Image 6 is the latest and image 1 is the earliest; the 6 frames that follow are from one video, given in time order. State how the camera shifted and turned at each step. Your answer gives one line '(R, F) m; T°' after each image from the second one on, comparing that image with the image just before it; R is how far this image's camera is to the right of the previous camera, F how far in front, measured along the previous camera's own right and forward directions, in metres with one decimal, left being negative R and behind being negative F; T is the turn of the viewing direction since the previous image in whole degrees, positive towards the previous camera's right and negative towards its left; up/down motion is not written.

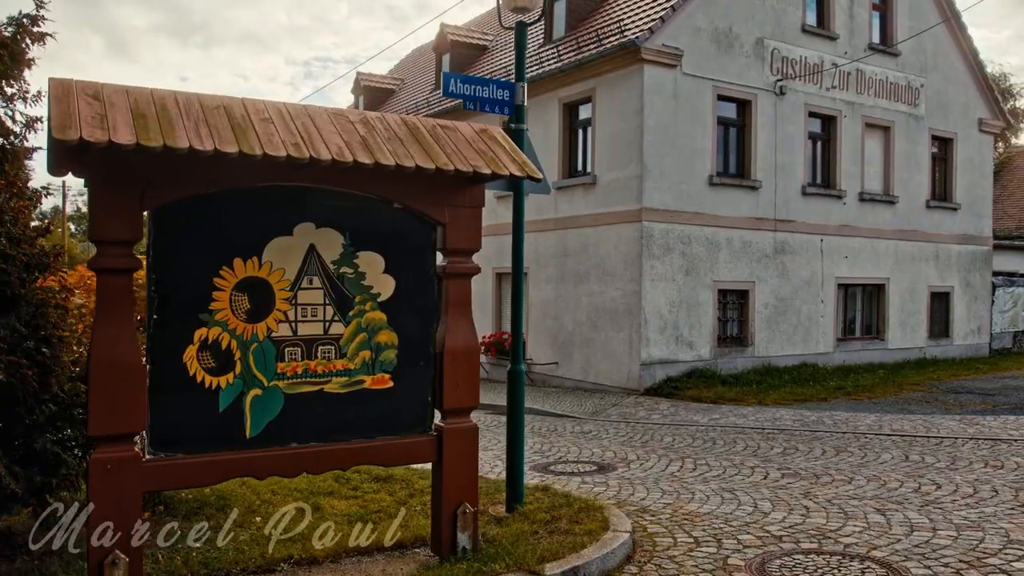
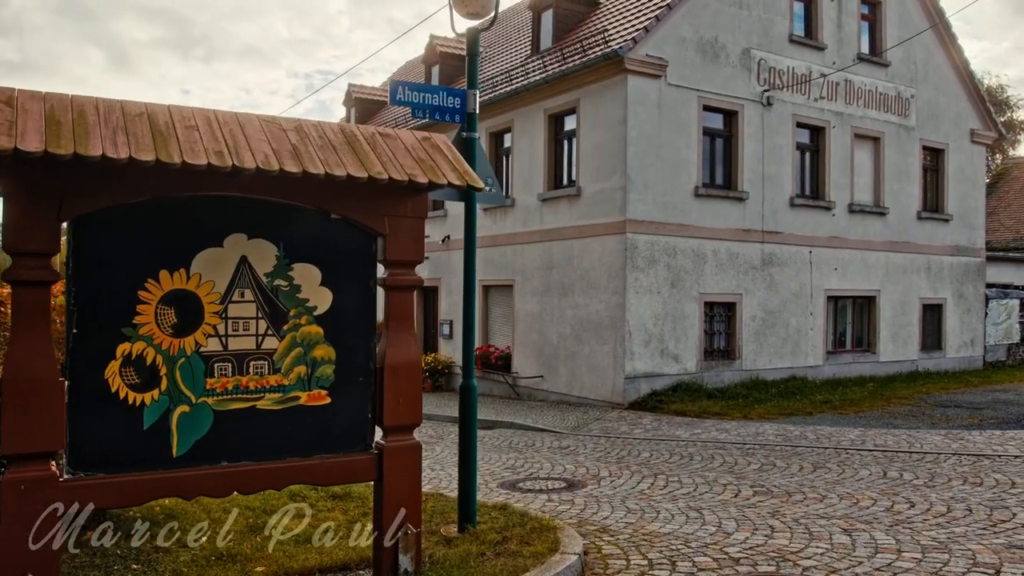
(+0.3, +0.2) m; 0°
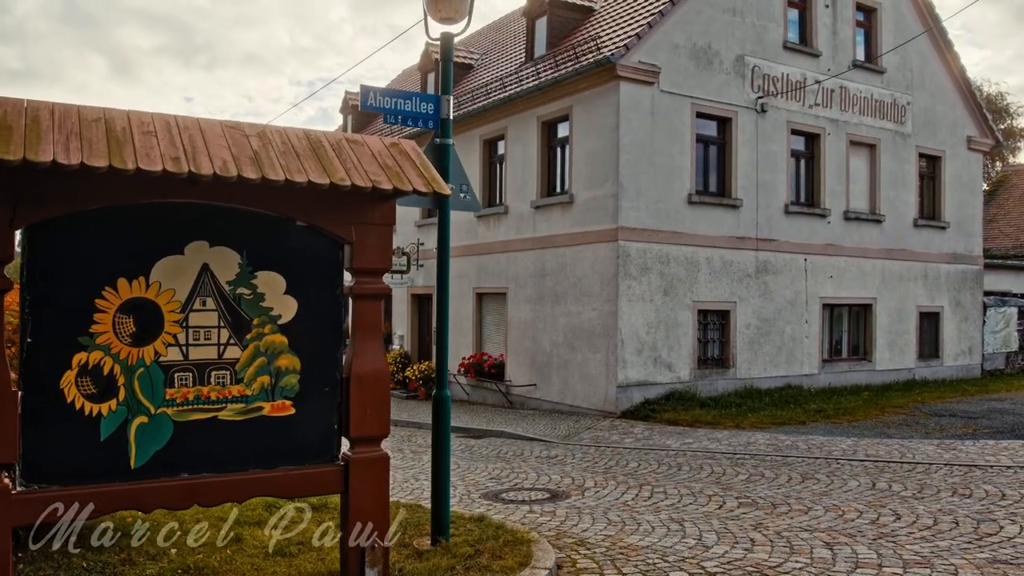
(+0.2, +0.1) m; 0°
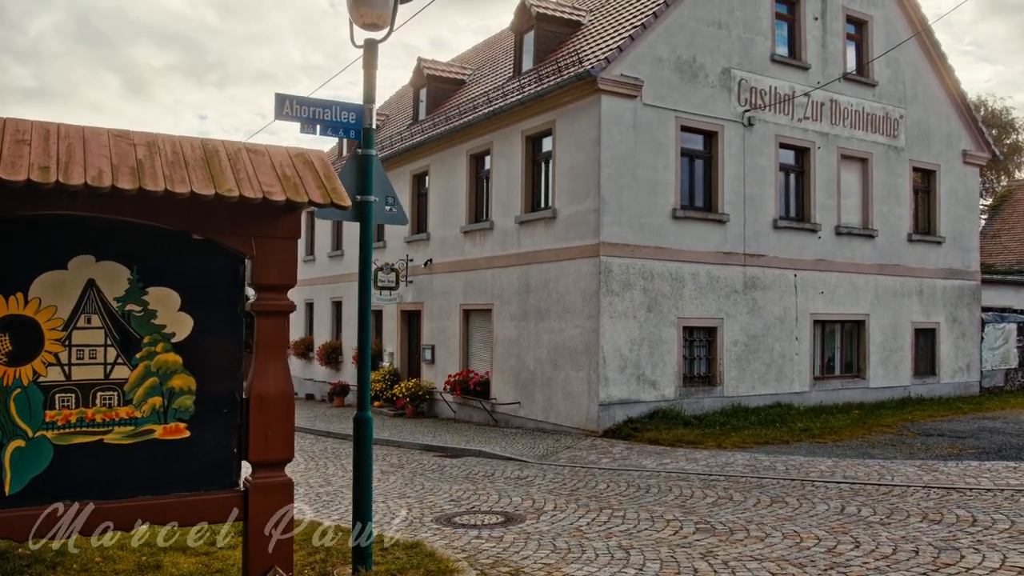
(+0.5, +0.2) m; -1°
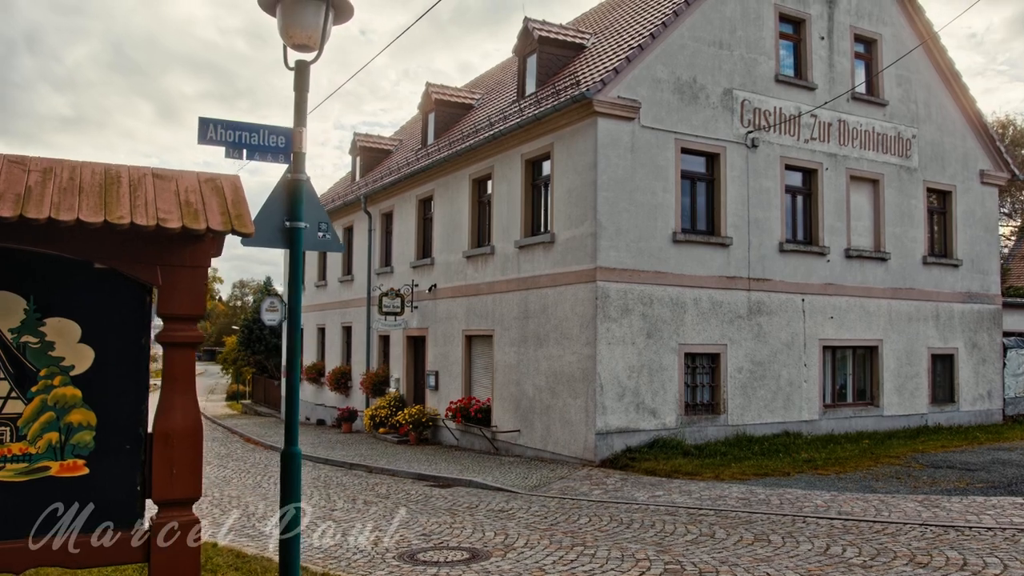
(+0.6, +0.3) m; -2°
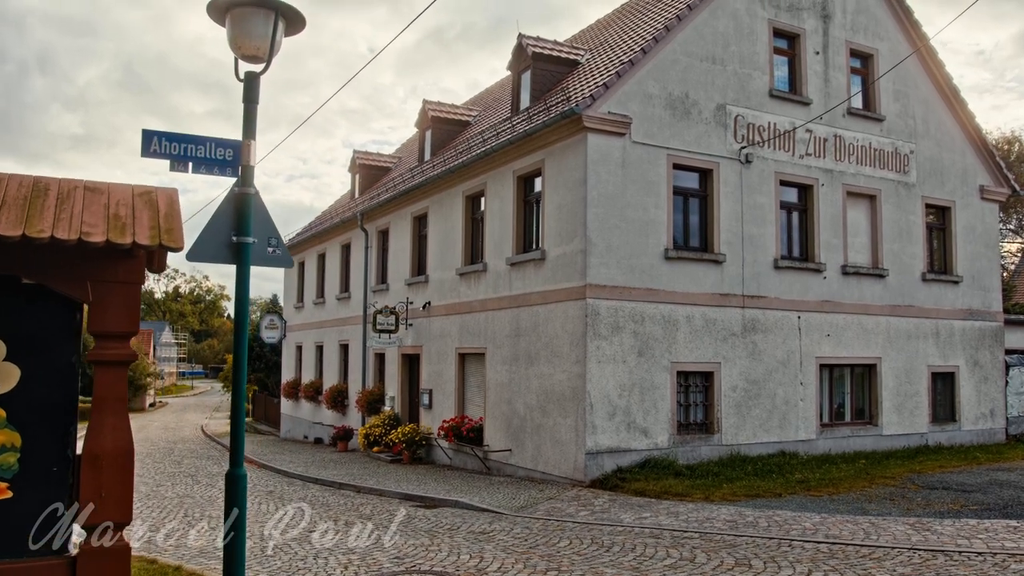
(+0.3, +0.2) m; -1°
